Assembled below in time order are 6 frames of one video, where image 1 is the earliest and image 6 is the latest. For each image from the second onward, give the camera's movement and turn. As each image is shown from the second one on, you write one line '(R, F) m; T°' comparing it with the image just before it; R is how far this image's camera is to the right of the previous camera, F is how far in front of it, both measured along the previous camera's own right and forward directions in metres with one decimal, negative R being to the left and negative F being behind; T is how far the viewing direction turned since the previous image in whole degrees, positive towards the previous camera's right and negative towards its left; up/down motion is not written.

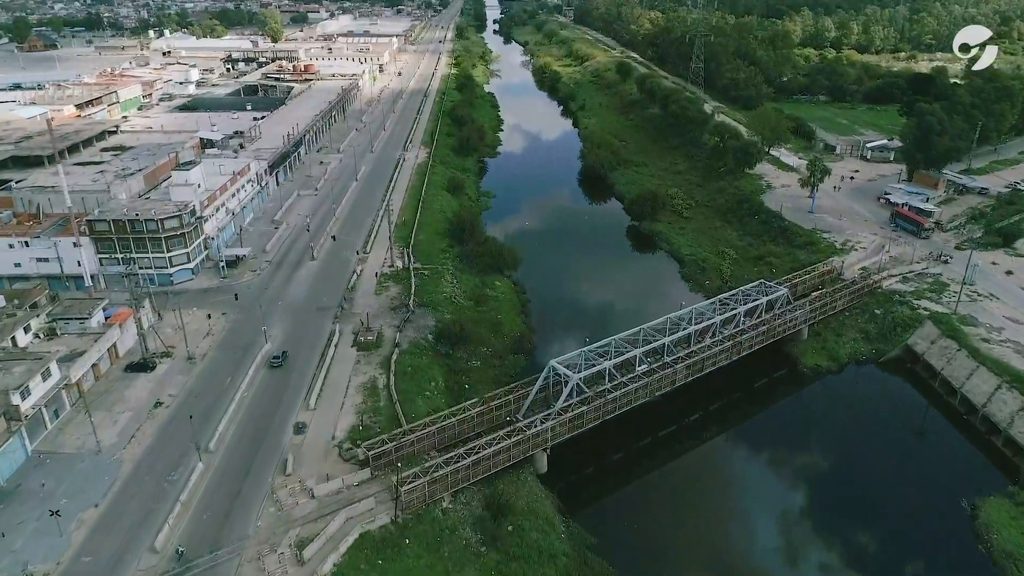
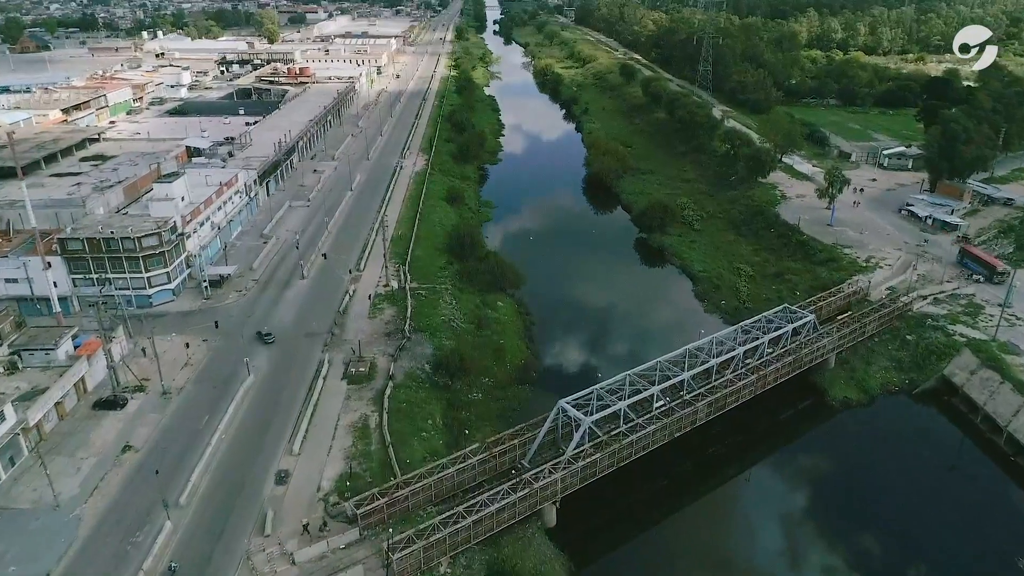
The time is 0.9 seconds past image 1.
(-0.2, +2.2) m; 0°
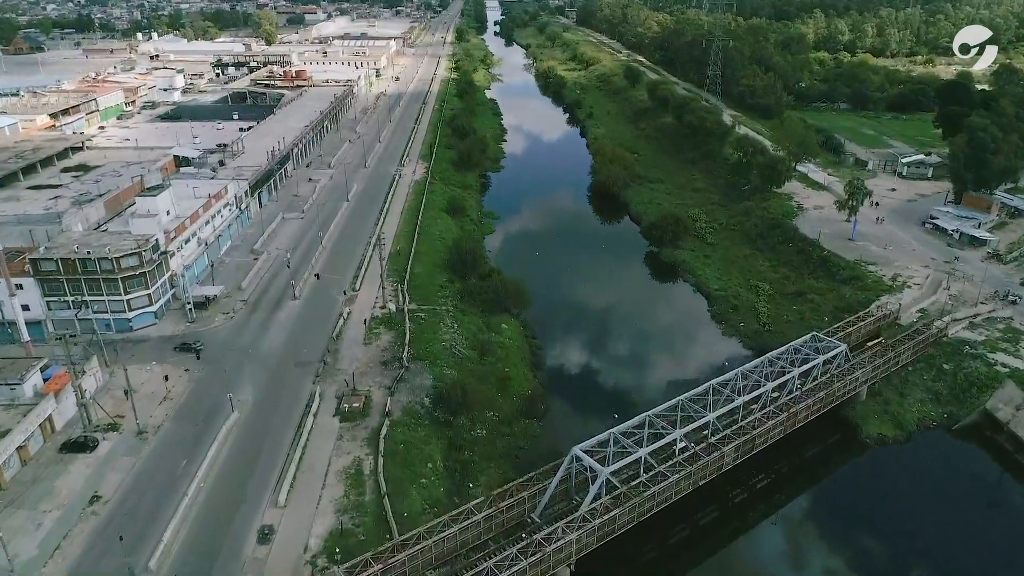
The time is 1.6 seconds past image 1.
(-0.2, +2.0) m; 0°
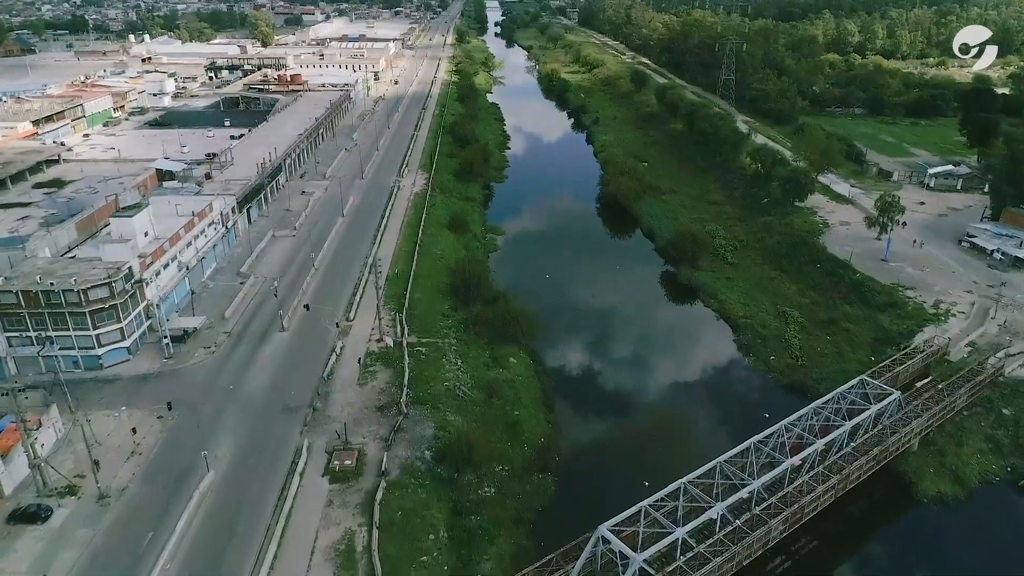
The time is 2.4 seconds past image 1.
(-0.4, +2.7) m; 0°
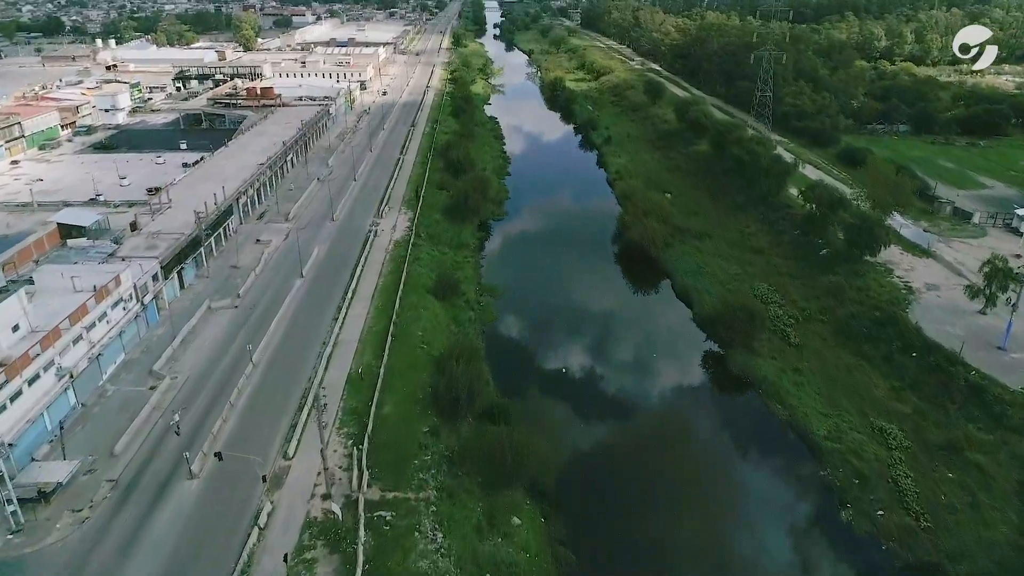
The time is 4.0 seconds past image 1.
(-0.1, +8.4) m; 0°
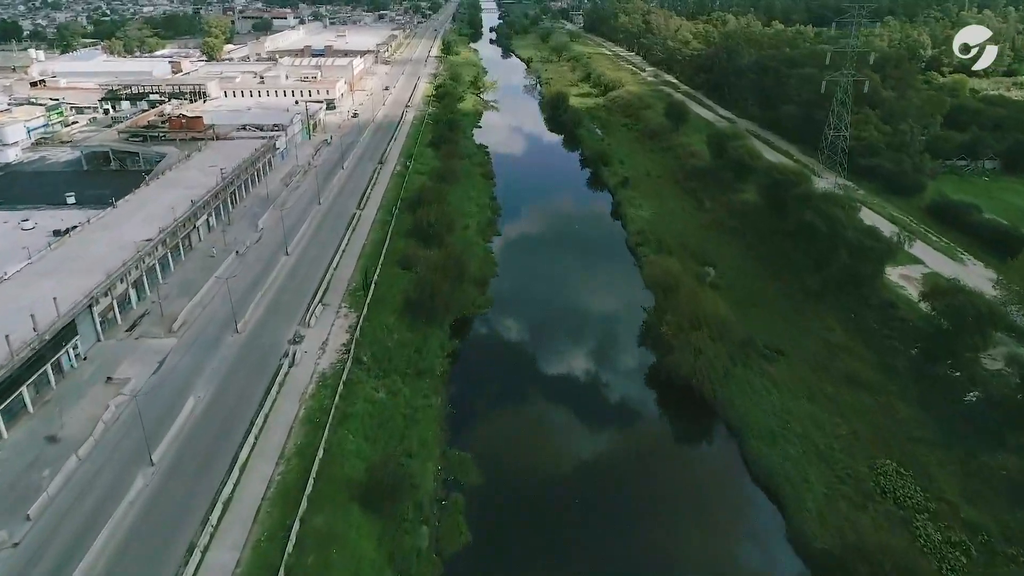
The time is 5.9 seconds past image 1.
(+0.6, +12.7) m; 0°
